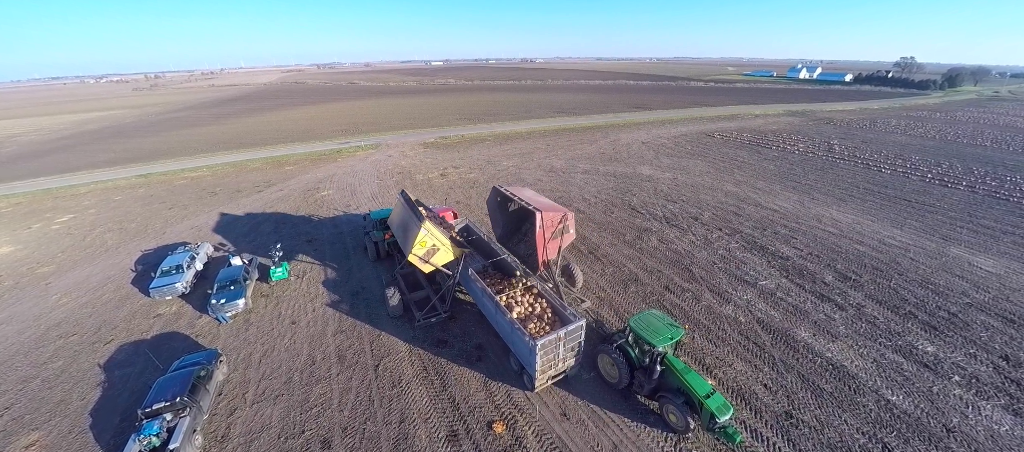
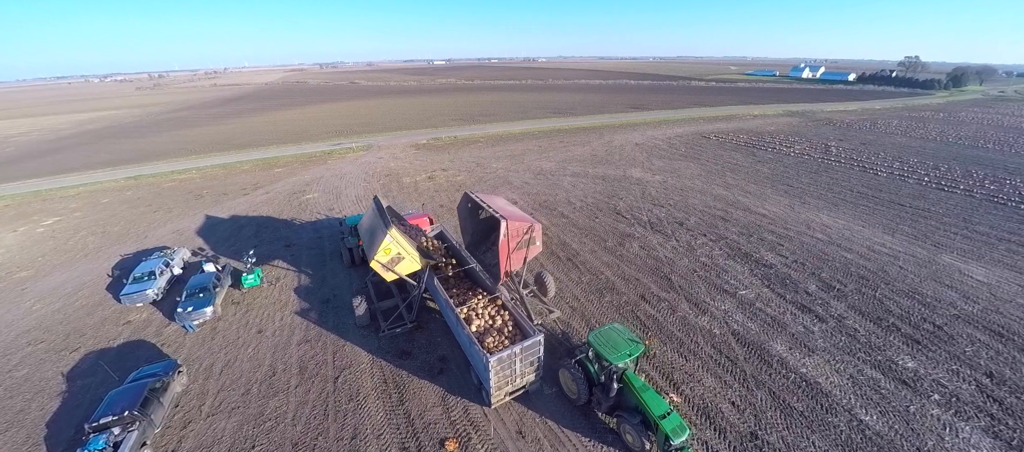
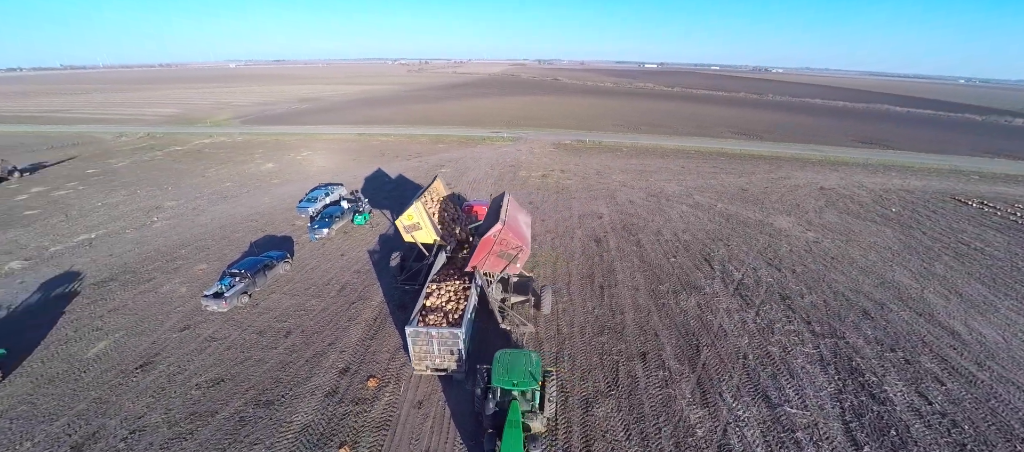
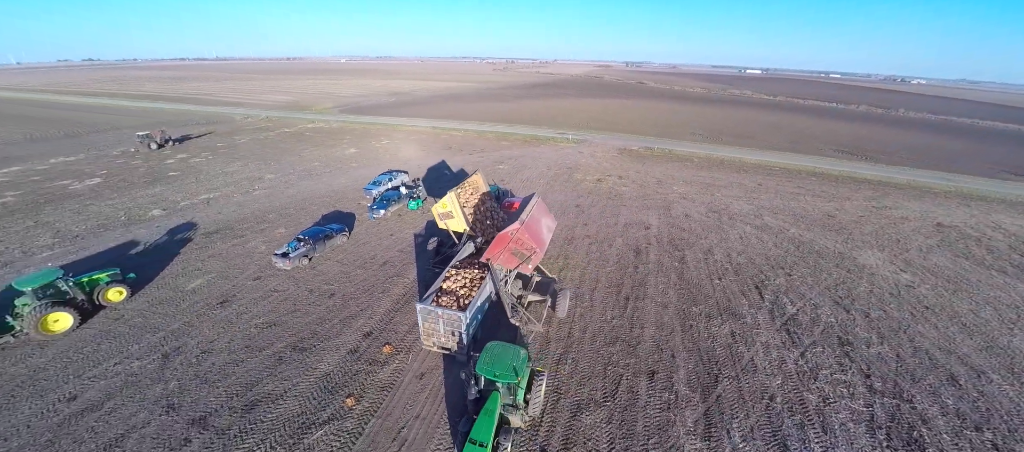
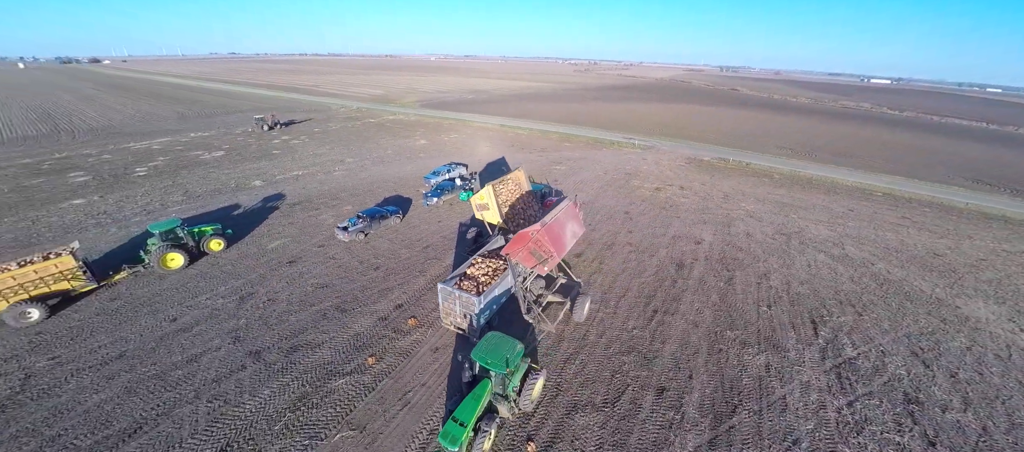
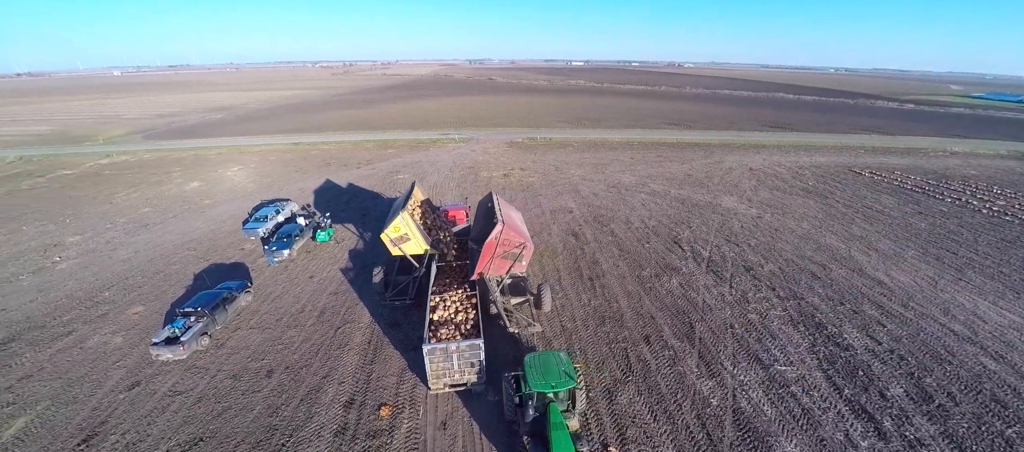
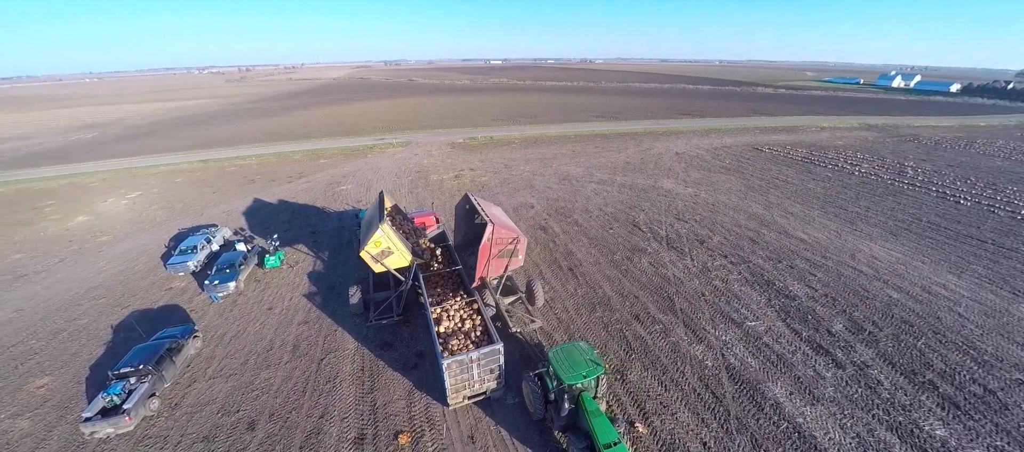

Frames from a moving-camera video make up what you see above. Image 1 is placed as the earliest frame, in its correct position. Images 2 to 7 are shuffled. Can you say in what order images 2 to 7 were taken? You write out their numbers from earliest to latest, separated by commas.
2, 7, 6, 3, 4, 5
